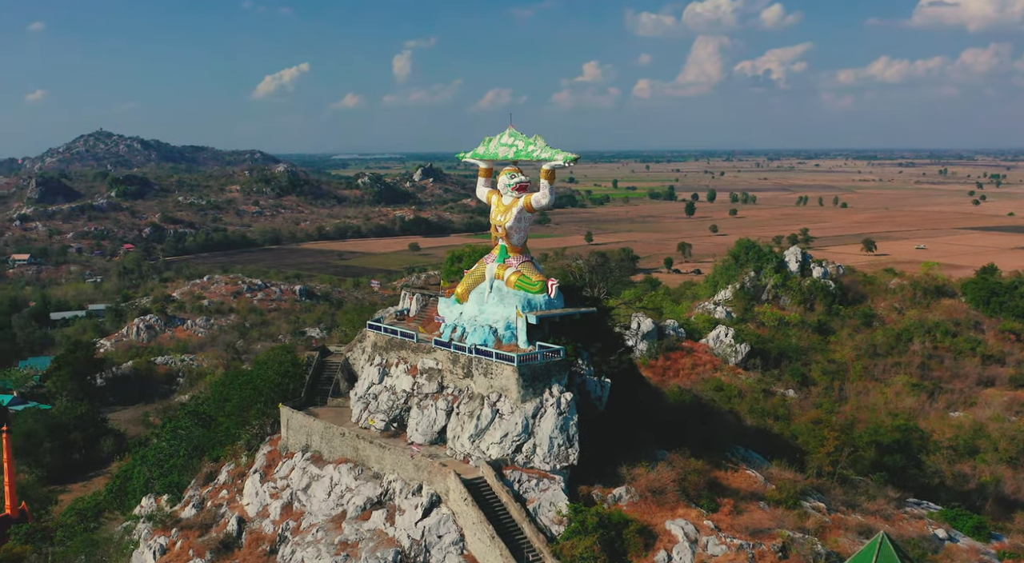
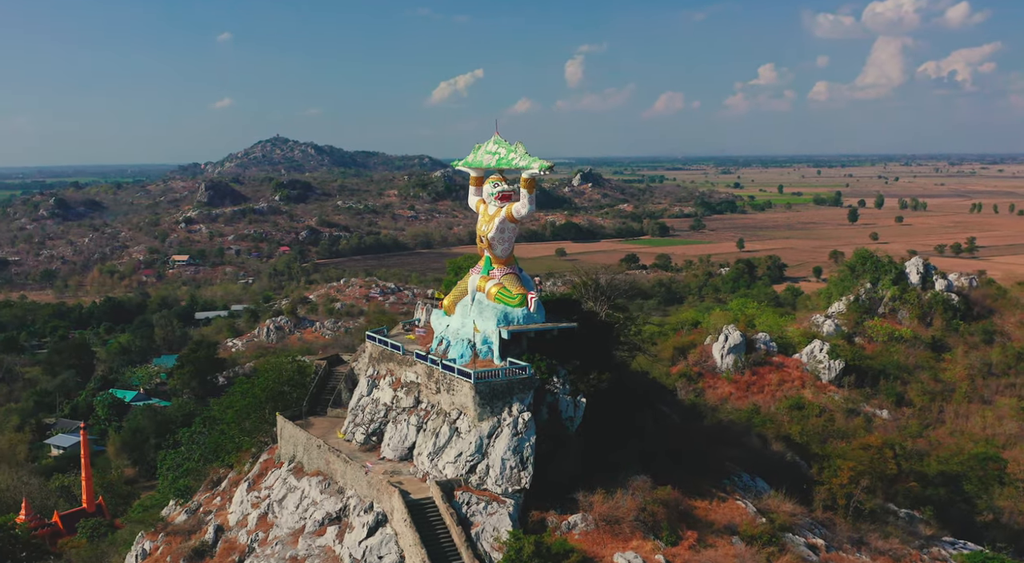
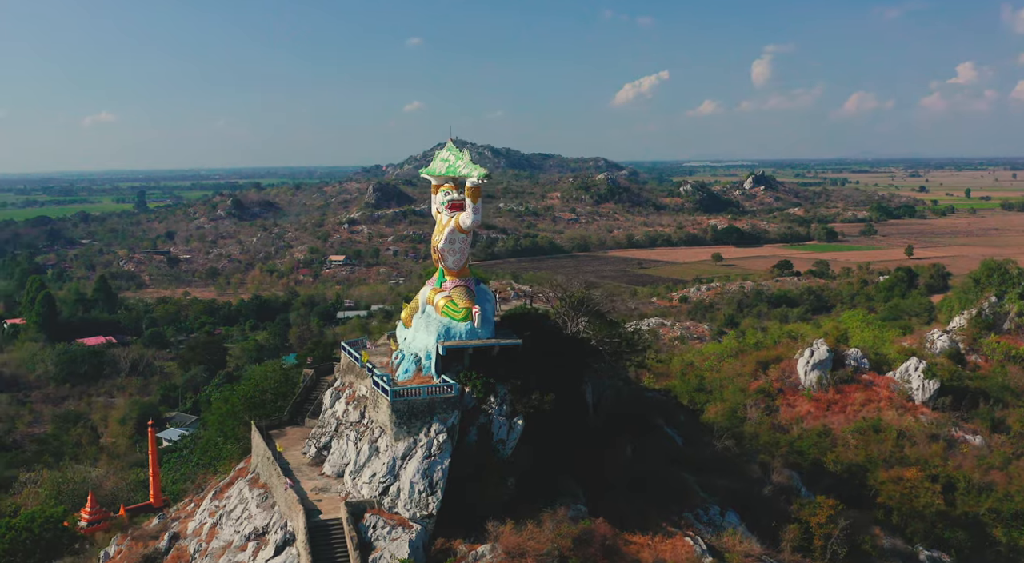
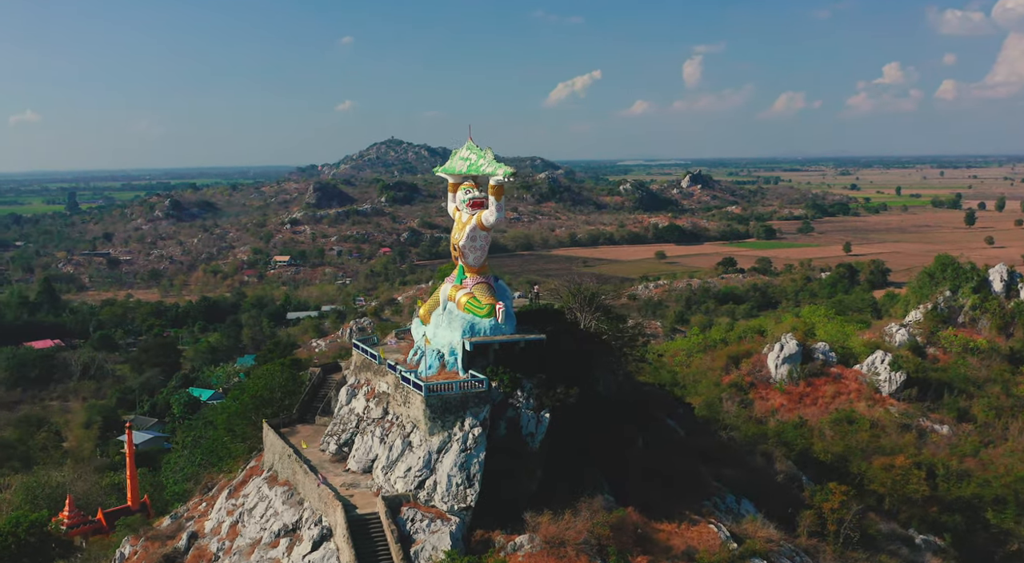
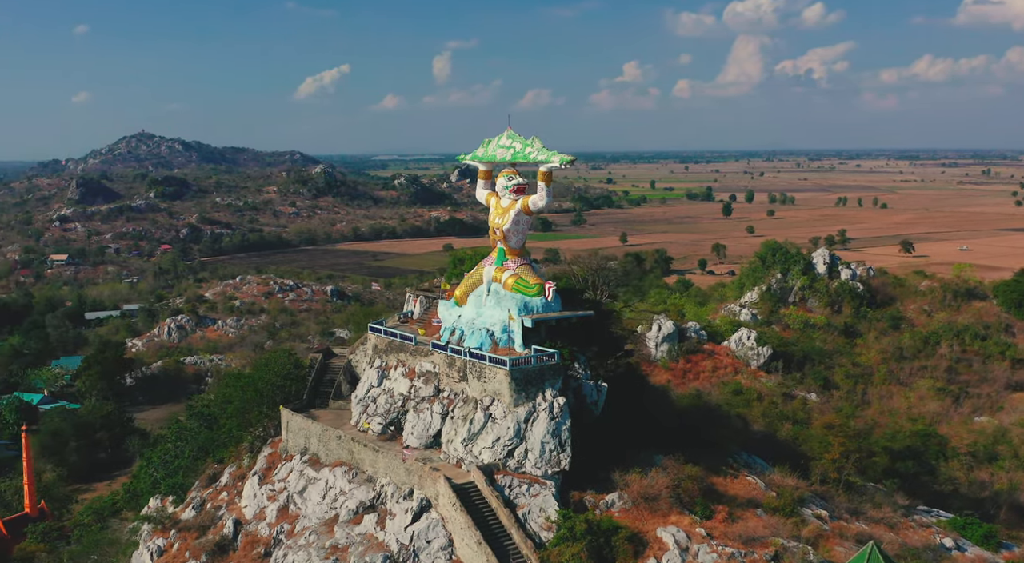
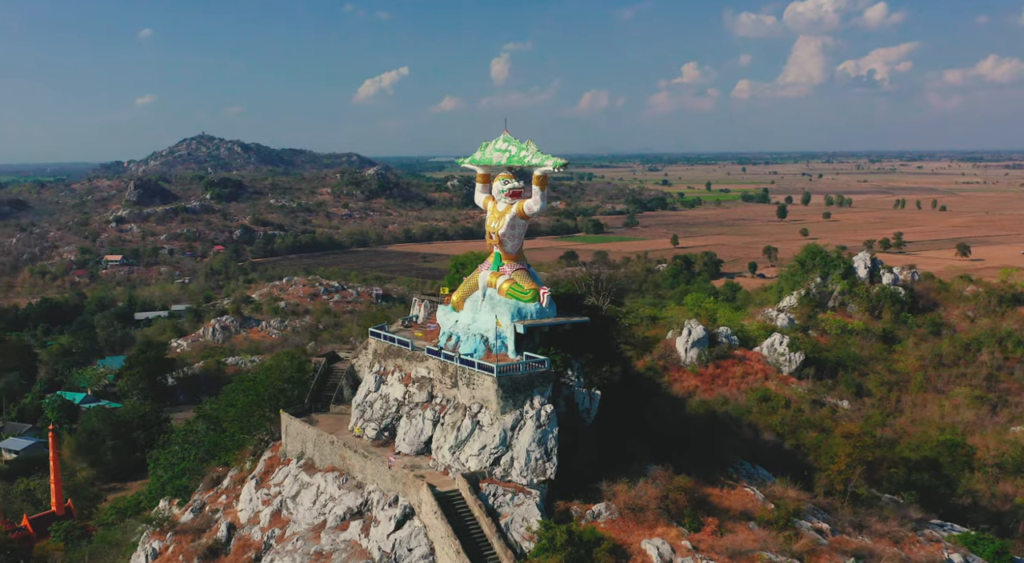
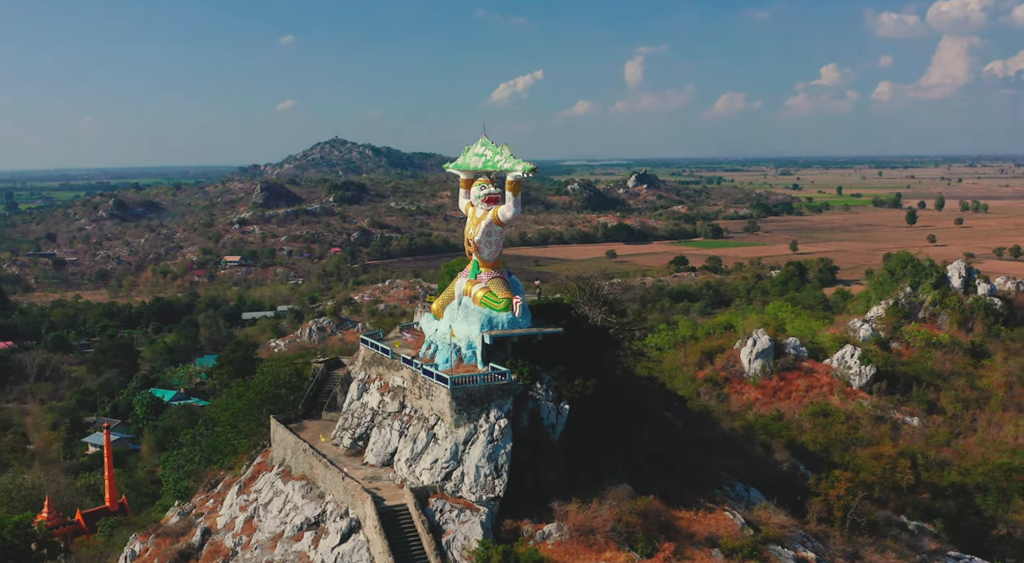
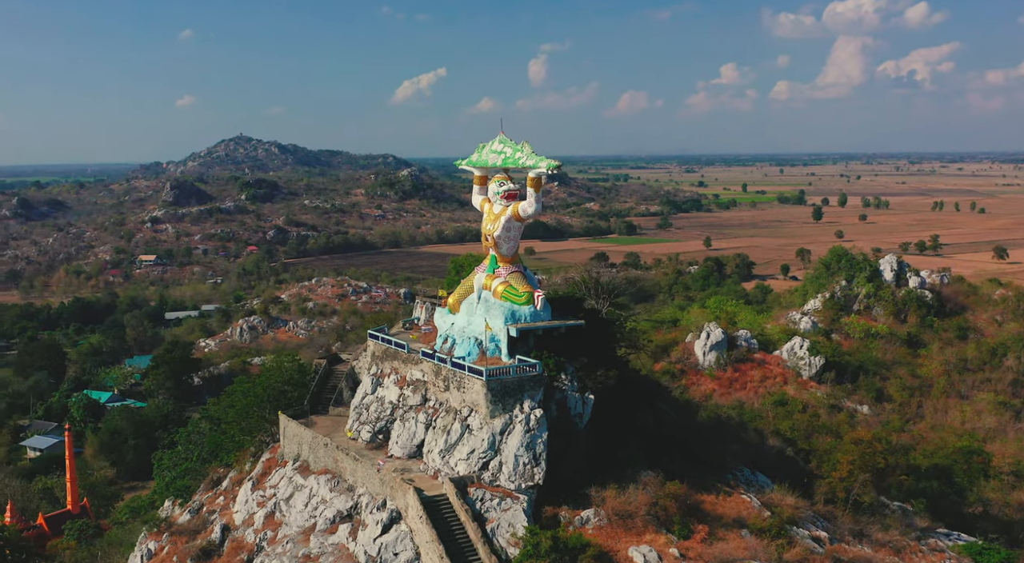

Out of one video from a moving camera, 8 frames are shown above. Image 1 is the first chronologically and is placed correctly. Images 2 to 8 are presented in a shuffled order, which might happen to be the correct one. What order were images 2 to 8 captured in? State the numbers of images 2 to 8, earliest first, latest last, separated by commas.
5, 6, 8, 2, 7, 4, 3
